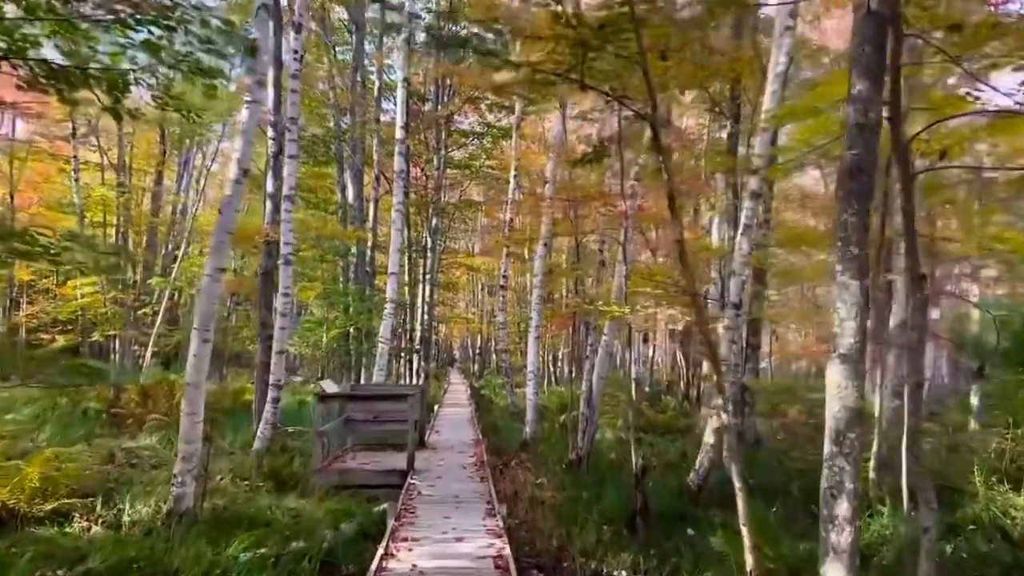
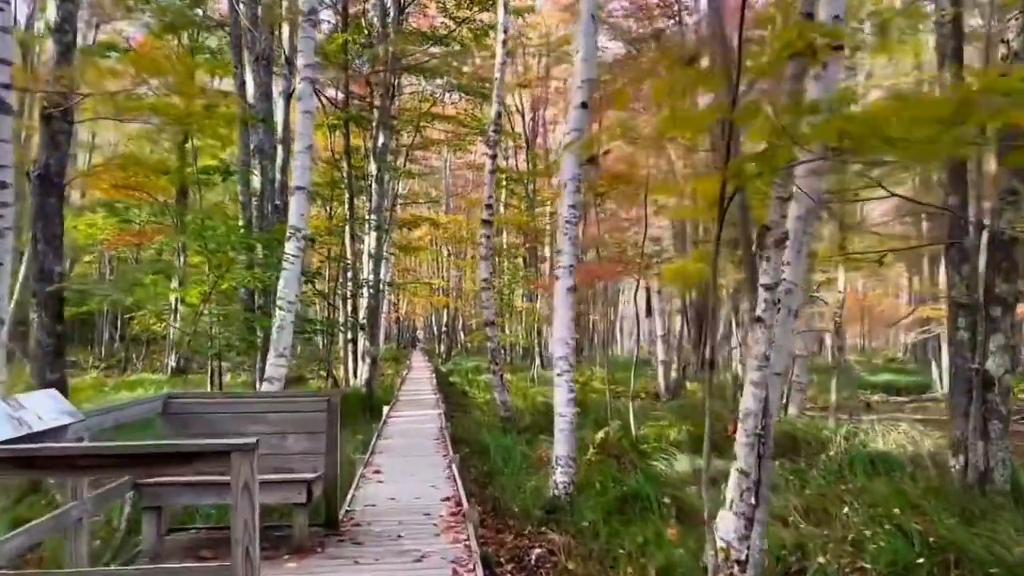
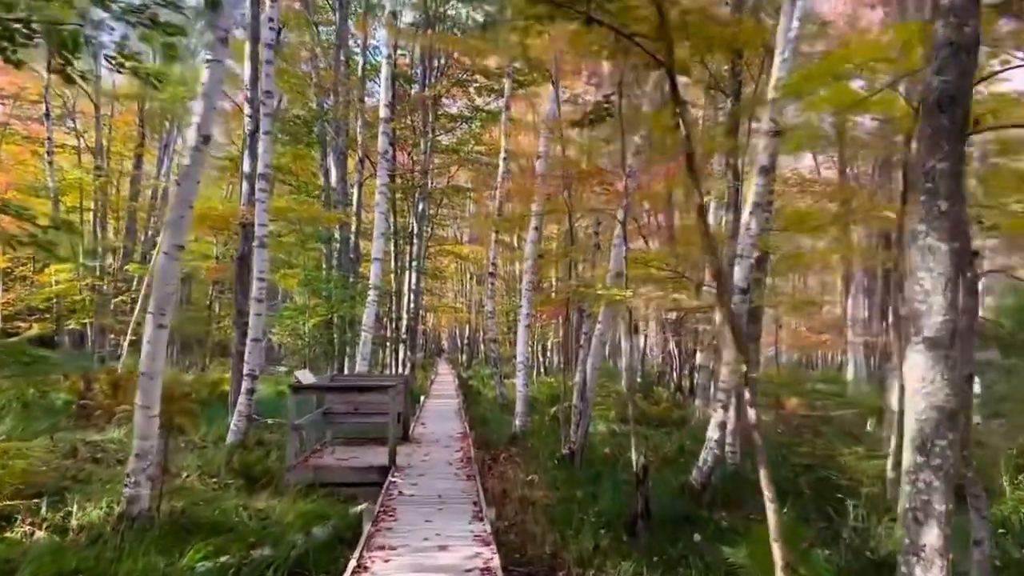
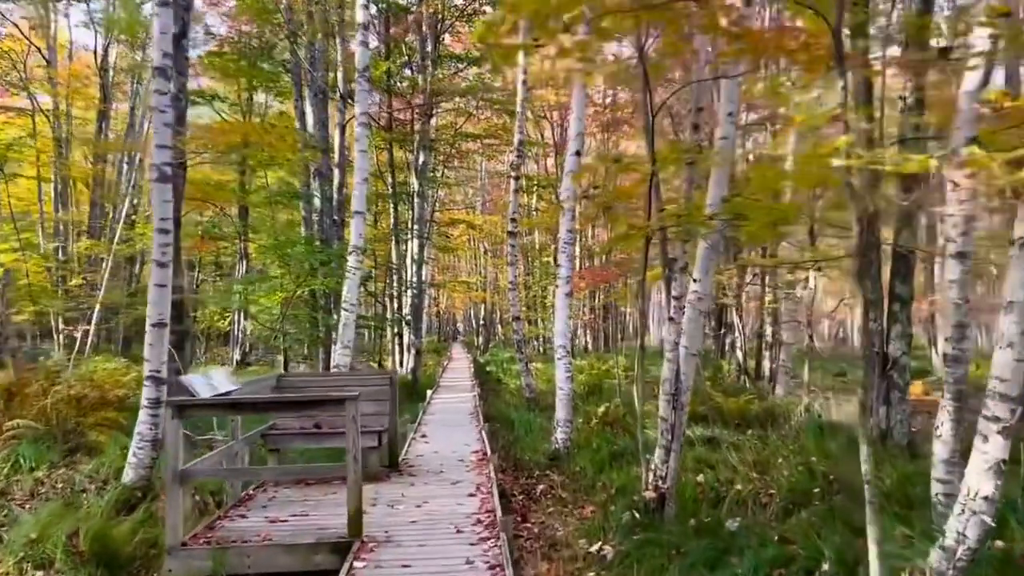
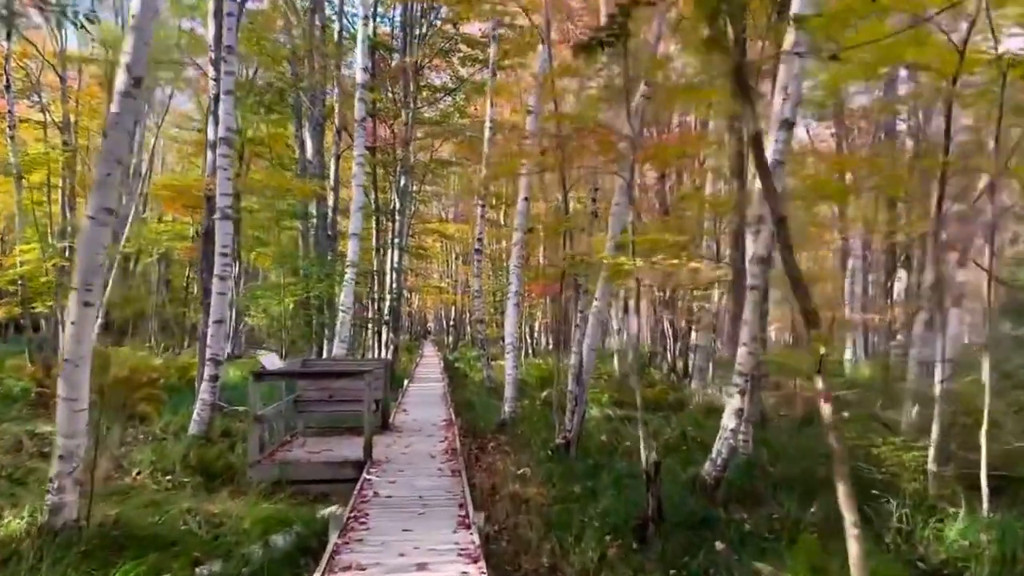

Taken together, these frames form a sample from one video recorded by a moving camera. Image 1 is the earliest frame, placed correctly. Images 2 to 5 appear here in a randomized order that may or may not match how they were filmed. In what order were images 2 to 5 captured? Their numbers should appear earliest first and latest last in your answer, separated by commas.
3, 5, 4, 2
